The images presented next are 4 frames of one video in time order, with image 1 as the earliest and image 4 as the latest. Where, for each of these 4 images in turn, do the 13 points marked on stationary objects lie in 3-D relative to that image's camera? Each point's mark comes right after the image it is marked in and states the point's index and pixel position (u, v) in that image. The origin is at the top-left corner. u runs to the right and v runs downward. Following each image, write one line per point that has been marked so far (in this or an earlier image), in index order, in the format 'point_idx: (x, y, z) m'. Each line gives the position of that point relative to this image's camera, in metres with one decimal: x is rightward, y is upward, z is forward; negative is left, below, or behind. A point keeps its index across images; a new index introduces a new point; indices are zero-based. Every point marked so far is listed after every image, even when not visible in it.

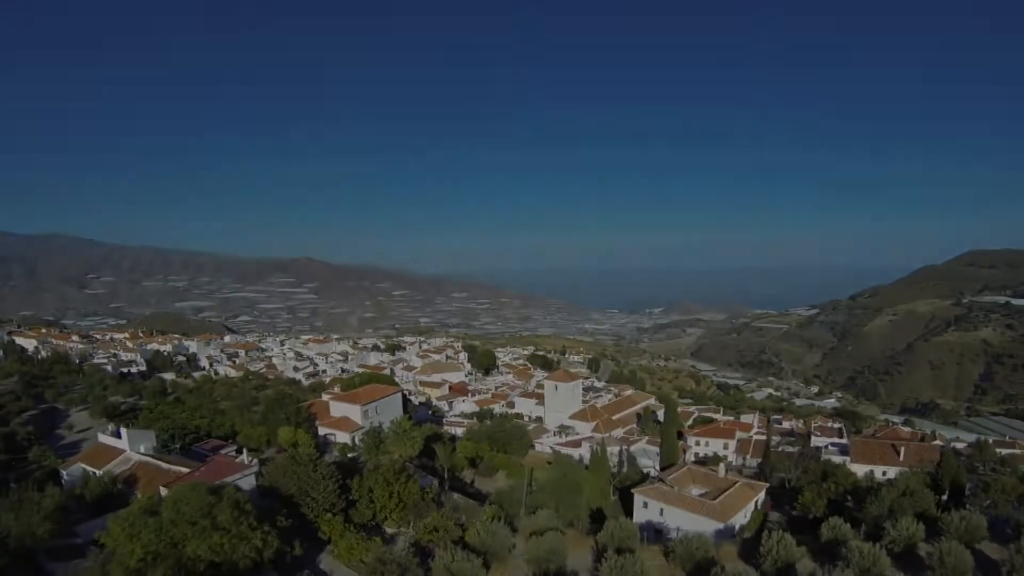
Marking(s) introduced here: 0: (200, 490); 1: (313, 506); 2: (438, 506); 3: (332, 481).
0: (-9.1, -5.9, +15.9) m
1: (-6.6, -7.2, +18.0) m
2: (-2.6, -7.6, +18.9) m
3: (-6.2, -6.7, +18.7) m
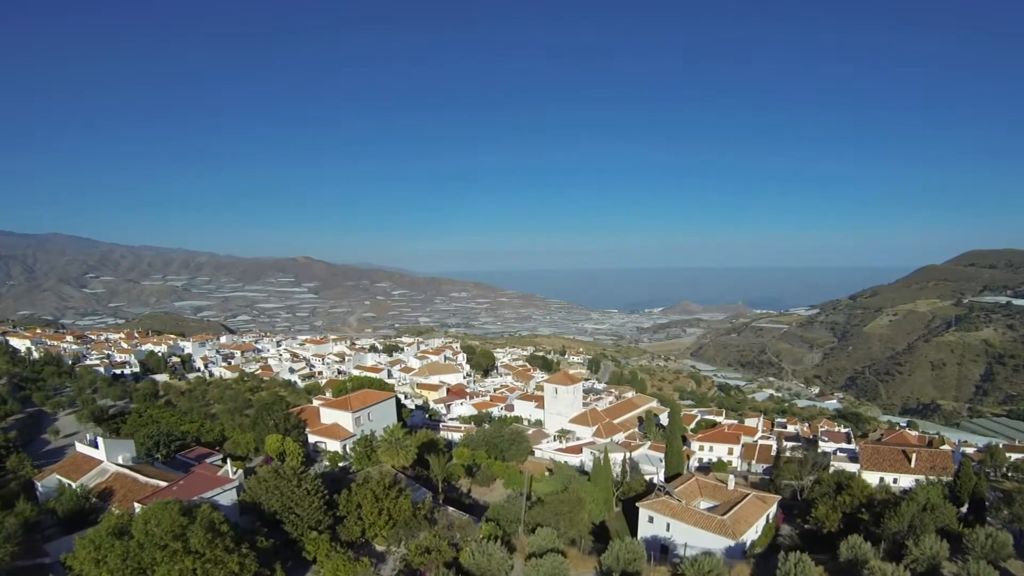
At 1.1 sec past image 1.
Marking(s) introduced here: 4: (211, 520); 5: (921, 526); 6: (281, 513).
0: (-9.2, -6.0, +14.7) m
1: (-6.6, -7.3, +16.8) m
2: (-2.6, -7.7, +17.7) m
3: (-6.3, -6.7, +17.5) m
4: (-8.2, -6.3, +14.9) m
5: (+14.5, -8.4, +19.3) m
6: (-7.2, -7.0, +17.0) m
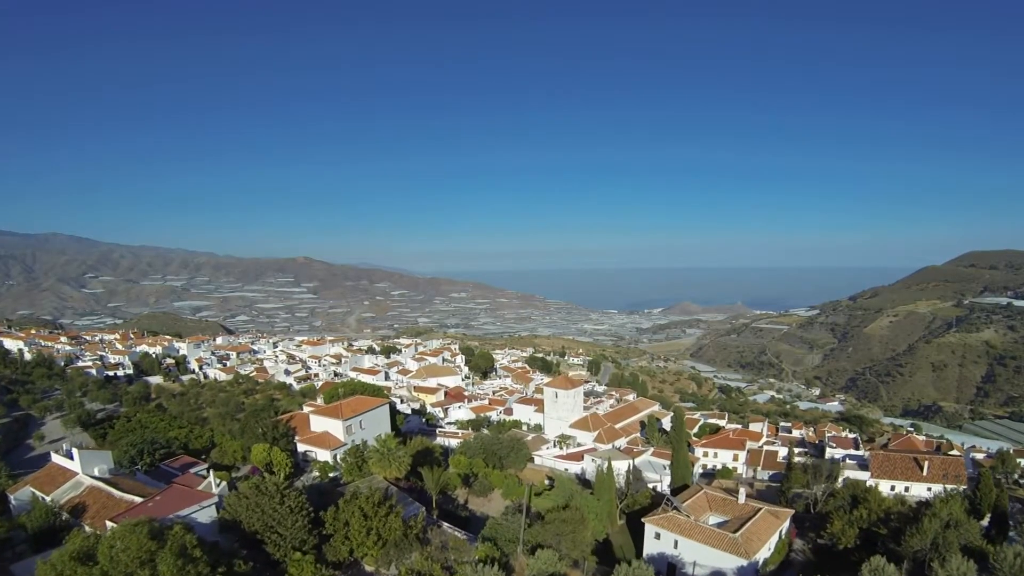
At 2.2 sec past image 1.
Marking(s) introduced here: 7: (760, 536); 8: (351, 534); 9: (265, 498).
0: (-9.2, -6.0, +13.6) m
1: (-6.7, -7.4, +15.7) m
2: (-2.7, -7.8, +16.6) m
3: (-6.3, -6.8, +16.4) m
4: (-8.3, -6.4, +13.8) m
5: (+14.4, -8.5, +18.1) m
6: (-7.3, -7.1, +15.8) m
7: (+8.4, -8.4, +18.5) m
8: (-4.7, -7.2, +16.0) m
9: (-7.4, -6.3, +16.4) m
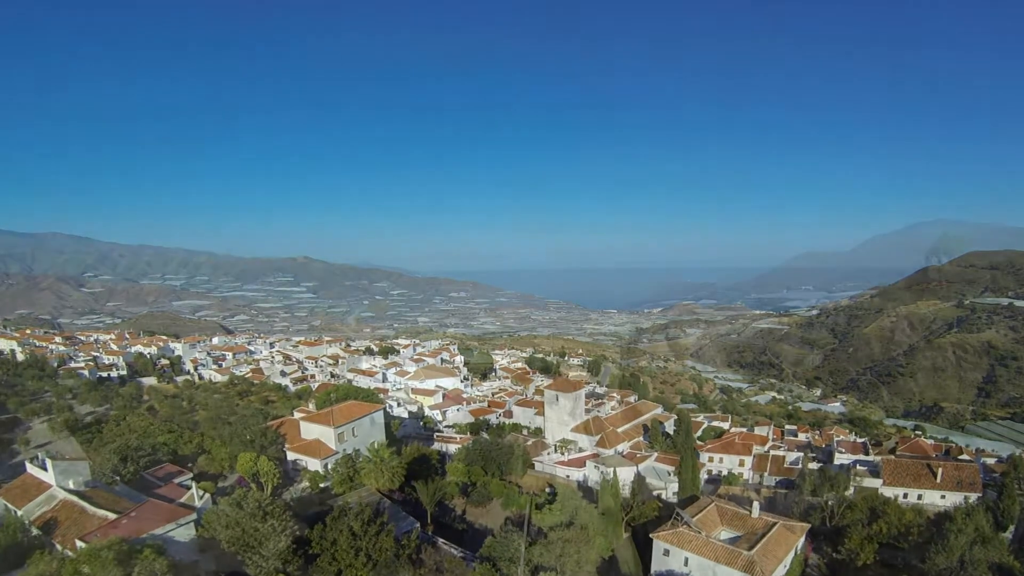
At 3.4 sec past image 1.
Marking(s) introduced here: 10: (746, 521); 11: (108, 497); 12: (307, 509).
0: (-9.2, -6.1, +12.4) m
1: (-6.7, -7.4, +14.5) m
2: (-2.7, -7.8, +15.5) m
3: (-6.3, -6.9, +15.3) m
4: (-8.3, -6.5, +12.6) m
5: (+14.4, -8.6, +17.0) m
6: (-7.3, -7.1, +14.7) m
7: (+8.4, -8.5, +17.4) m
8: (-4.7, -7.3, +14.9) m
9: (-7.4, -6.4, +15.3) m
10: (+8.4, -8.4, +19.6) m
11: (-14.2, -7.3, +19.2) m
12: (-7.3, -7.7, +19.3) m
